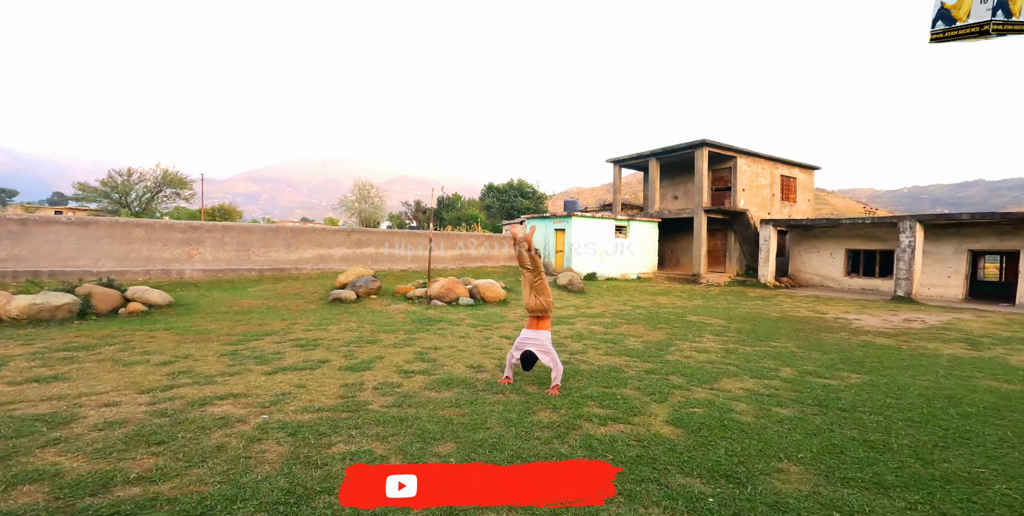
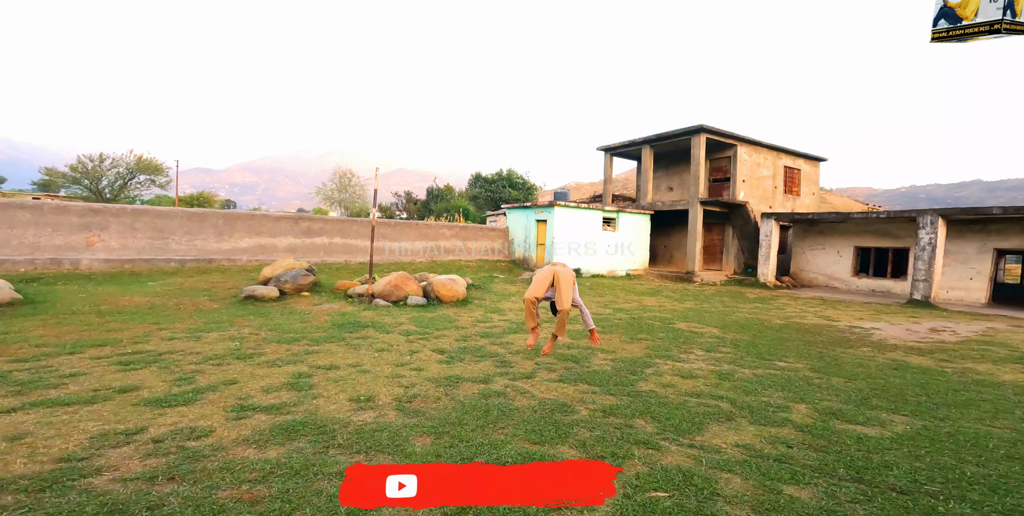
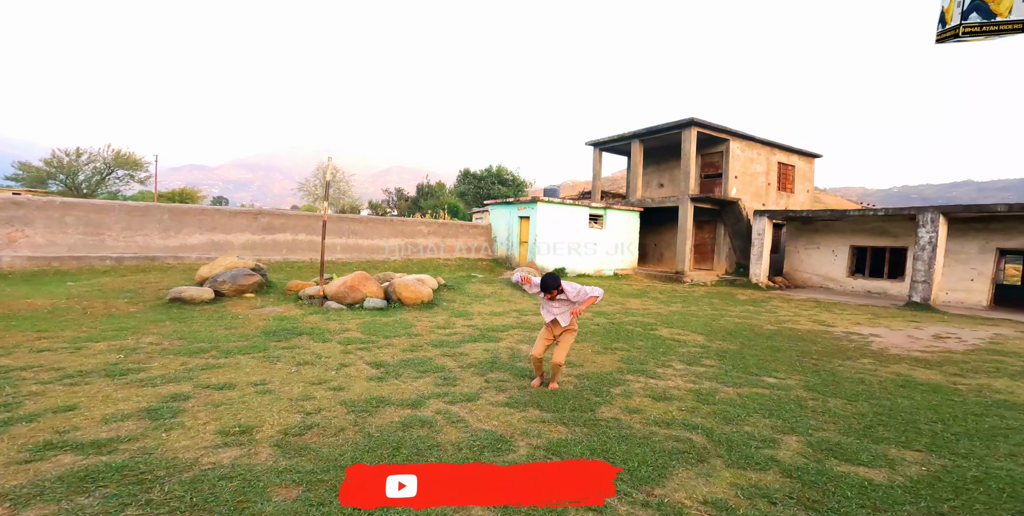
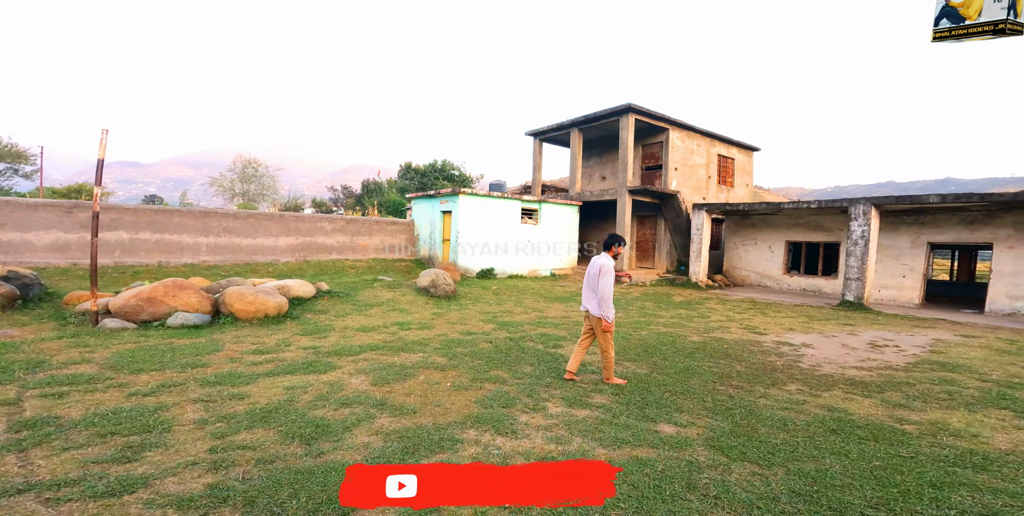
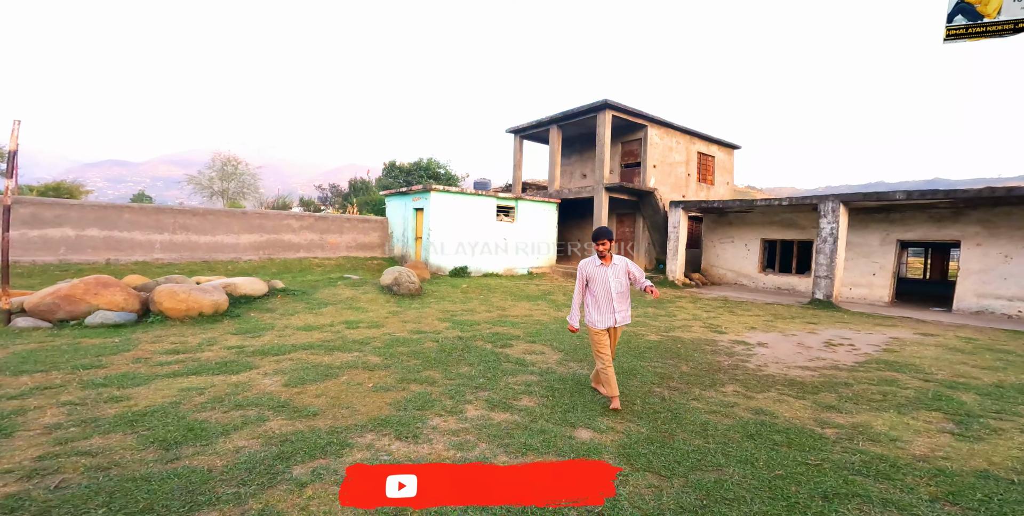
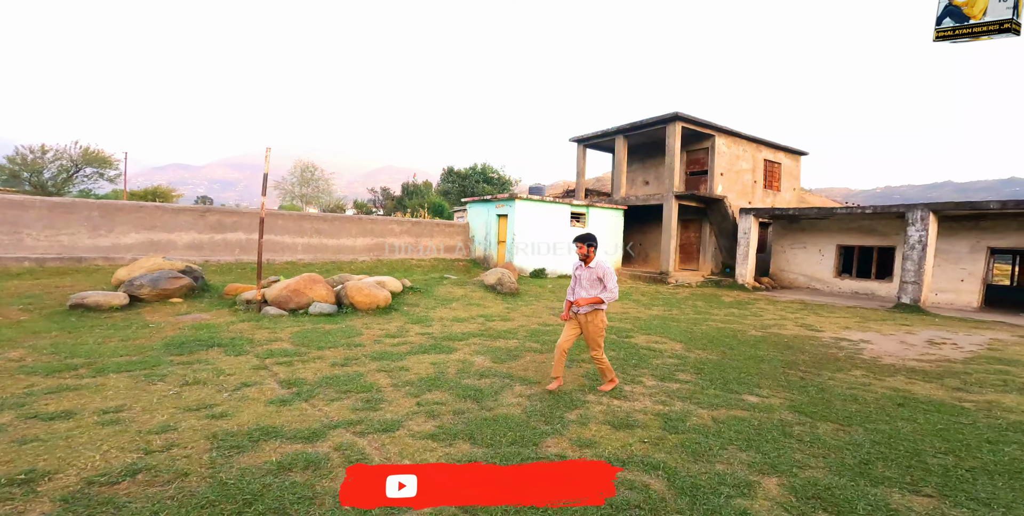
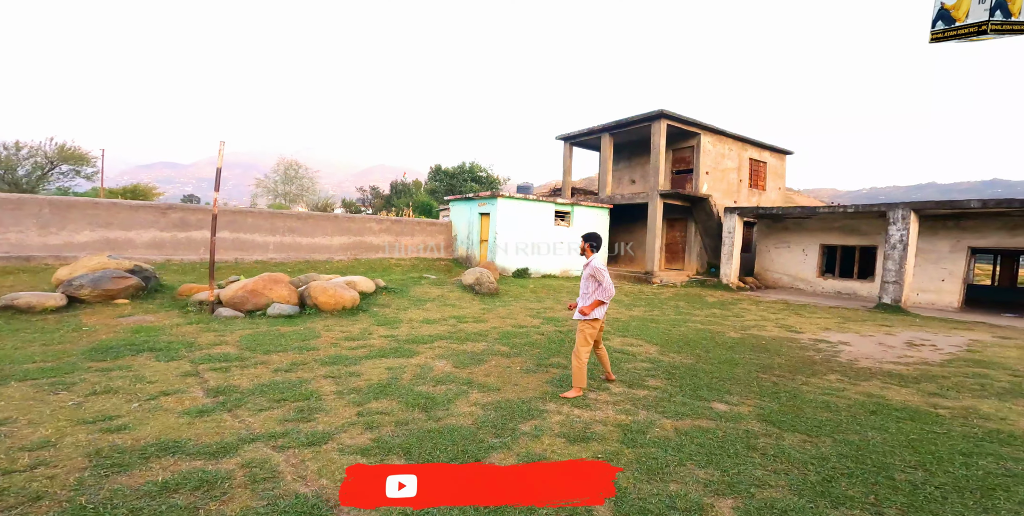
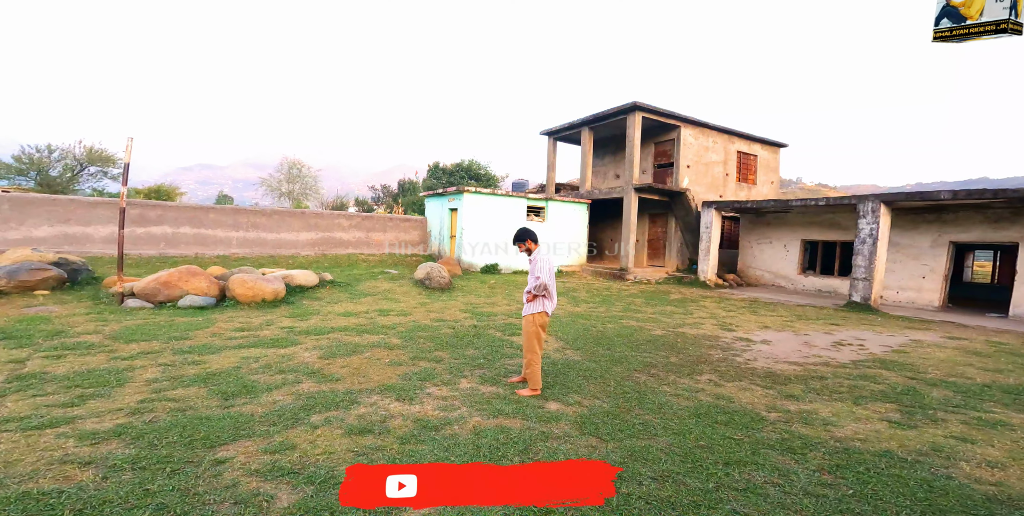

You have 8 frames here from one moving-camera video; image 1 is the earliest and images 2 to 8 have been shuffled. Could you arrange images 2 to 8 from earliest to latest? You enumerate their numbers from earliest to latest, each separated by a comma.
2, 3, 6, 7, 4, 5, 8
